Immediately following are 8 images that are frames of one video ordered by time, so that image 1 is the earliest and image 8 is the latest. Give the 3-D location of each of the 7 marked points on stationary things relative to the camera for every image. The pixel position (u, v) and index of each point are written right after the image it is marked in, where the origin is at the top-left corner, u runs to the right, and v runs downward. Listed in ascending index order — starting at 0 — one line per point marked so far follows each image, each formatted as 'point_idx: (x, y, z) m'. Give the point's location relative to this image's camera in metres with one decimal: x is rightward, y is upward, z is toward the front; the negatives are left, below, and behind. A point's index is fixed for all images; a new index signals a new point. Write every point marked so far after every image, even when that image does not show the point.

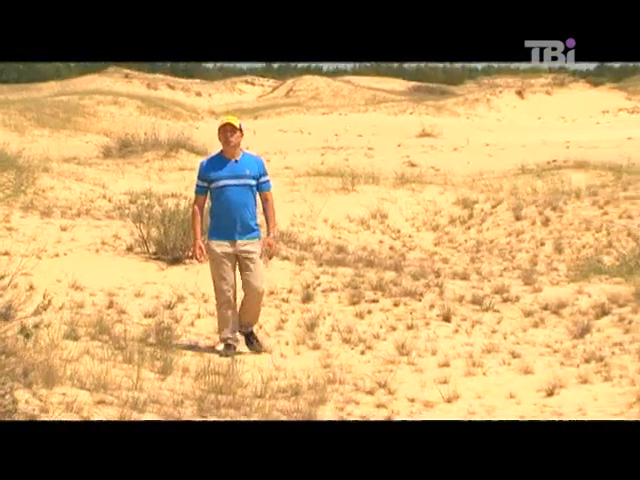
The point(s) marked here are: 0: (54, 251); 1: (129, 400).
0: (-2.7, -0.1, +8.6) m
1: (-1.2, -1.1, +5.3) m
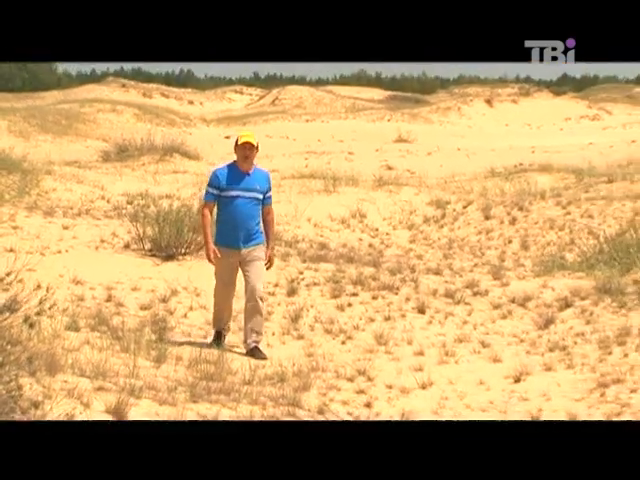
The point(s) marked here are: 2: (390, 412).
0: (-2.9, -0.1, +9.1) m
1: (-1.4, -1.1, +5.8) m
2: (+0.6, -1.3, +6.4) m
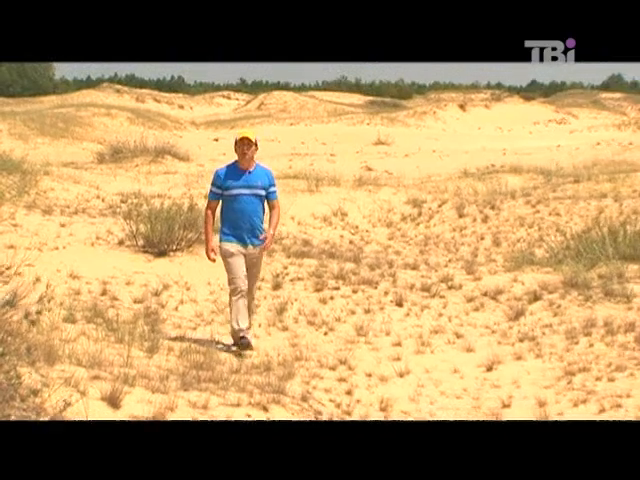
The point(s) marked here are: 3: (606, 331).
0: (-3.0, 0.0, +9.5) m
1: (-1.5, -1.1, +6.2) m
2: (+0.4, -1.3, +6.8) m
3: (+2.6, -0.8, +7.8) m
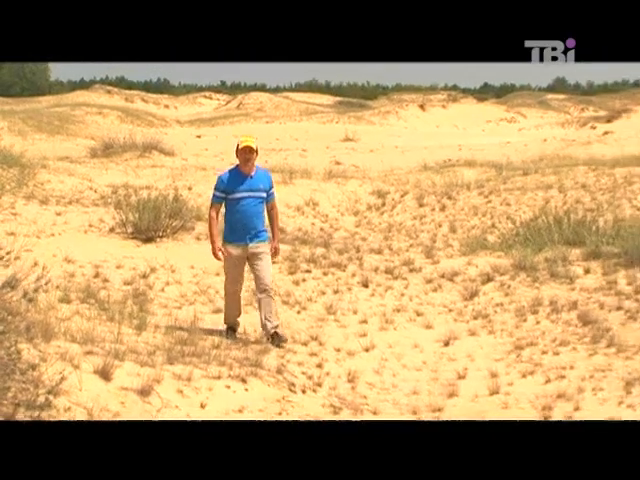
0: (-3.3, +0.1, +10.1) m
1: (-1.7, -0.9, +6.8) m
2: (+0.2, -1.2, +7.5) m
3: (+2.4, -0.7, +8.5) m
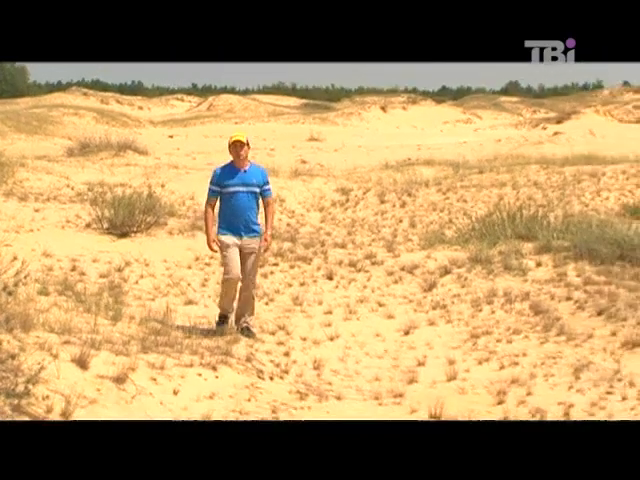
0: (-3.7, +0.2, +10.5) m
1: (-2.1, -0.9, +7.2) m
2: (-0.2, -1.2, +7.9) m
3: (+2.0, -0.6, +9.0) m
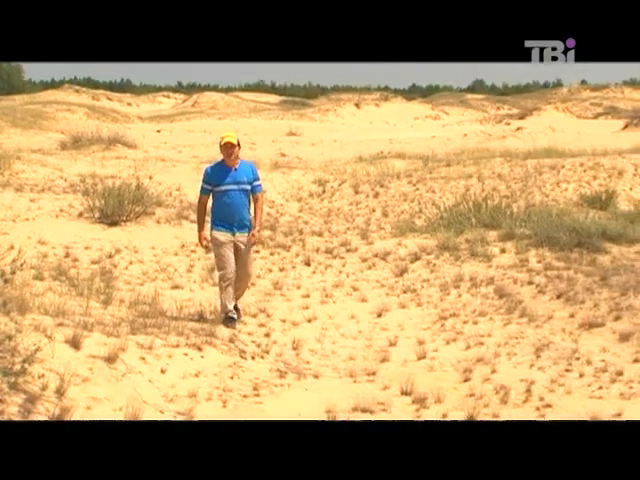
0: (-4.0, +0.3, +11.0) m
1: (-2.3, -0.8, +7.8) m
2: (-0.4, -1.0, +8.5) m
3: (+1.8, -0.5, +9.6) m
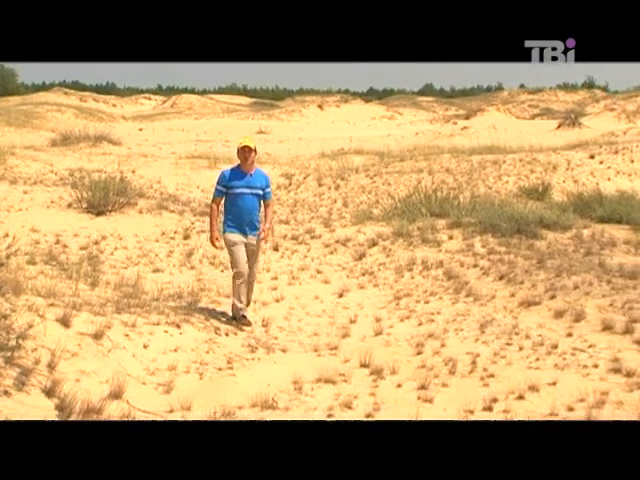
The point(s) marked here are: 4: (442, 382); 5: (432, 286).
0: (-4.4, +0.4, +11.8) m
1: (-2.6, -0.6, +8.7) m
2: (-0.8, -0.9, +9.4) m
3: (+1.4, -0.4, +10.6) m
4: (+1.1, -1.3, +7.7) m
5: (+1.4, -0.6, +10.1) m
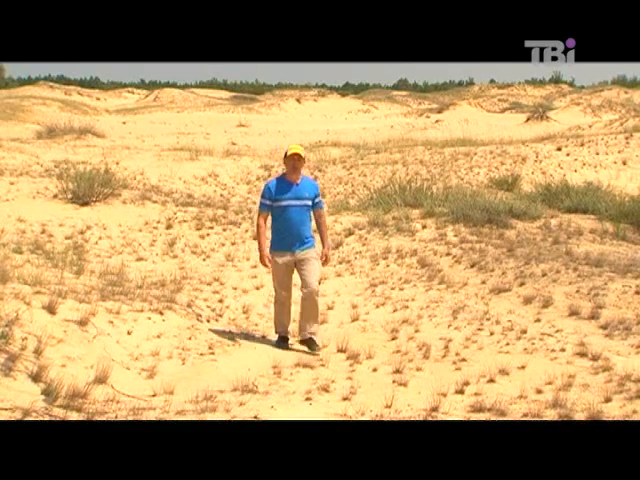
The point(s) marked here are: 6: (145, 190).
0: (-4.7, +0.6, +12.1) m
1: (-2.9, -0.5, +9.0) m
2: (-1.0, -0.8, +9.7) m
3: (+1.1, -0.2, +11.0) m
4: (+0.9, -1.2, +8.0) m
5: (+1.1, -0.4, +10.4) m
6: (-3.0, +0.8, +14.1) m
